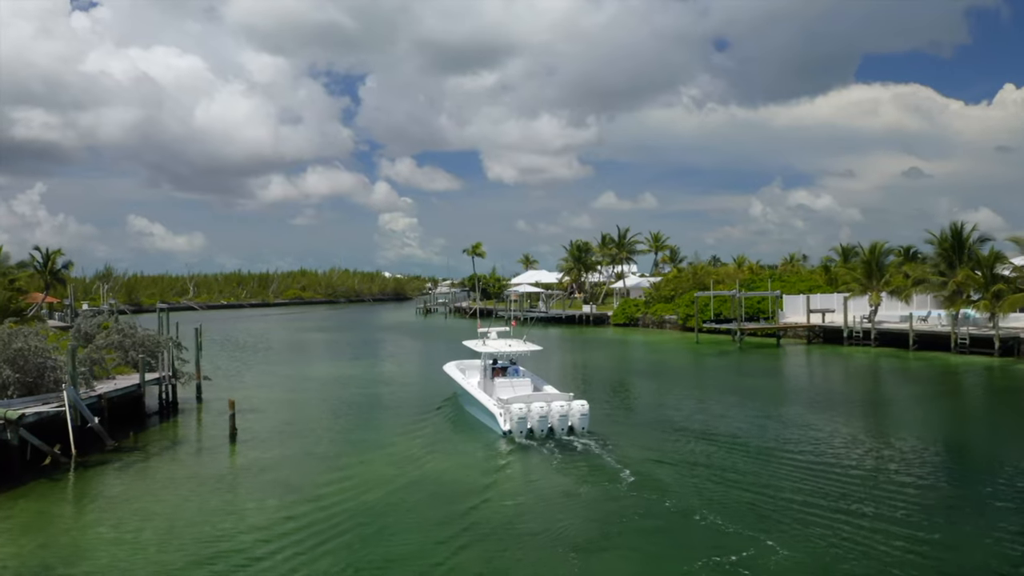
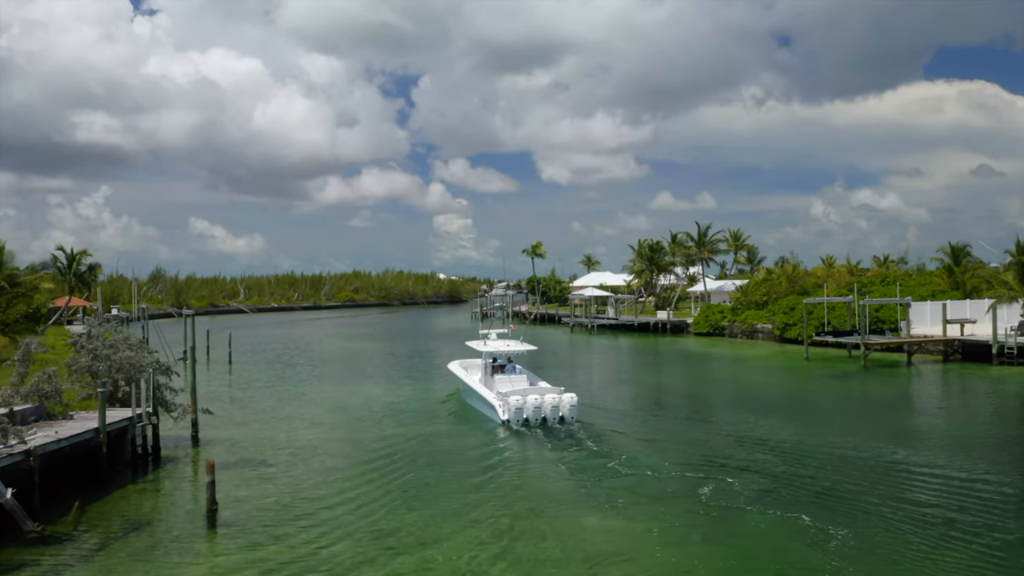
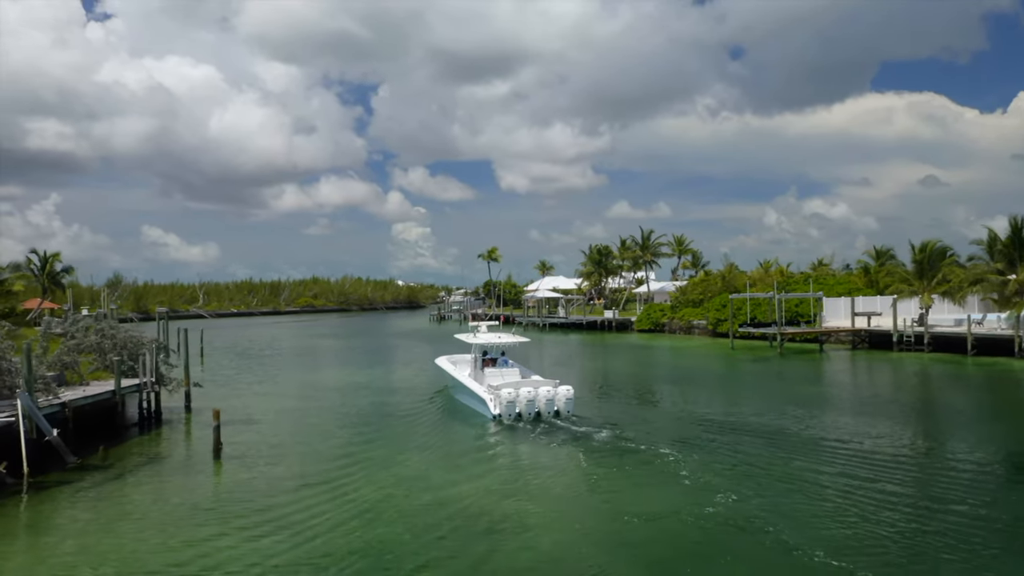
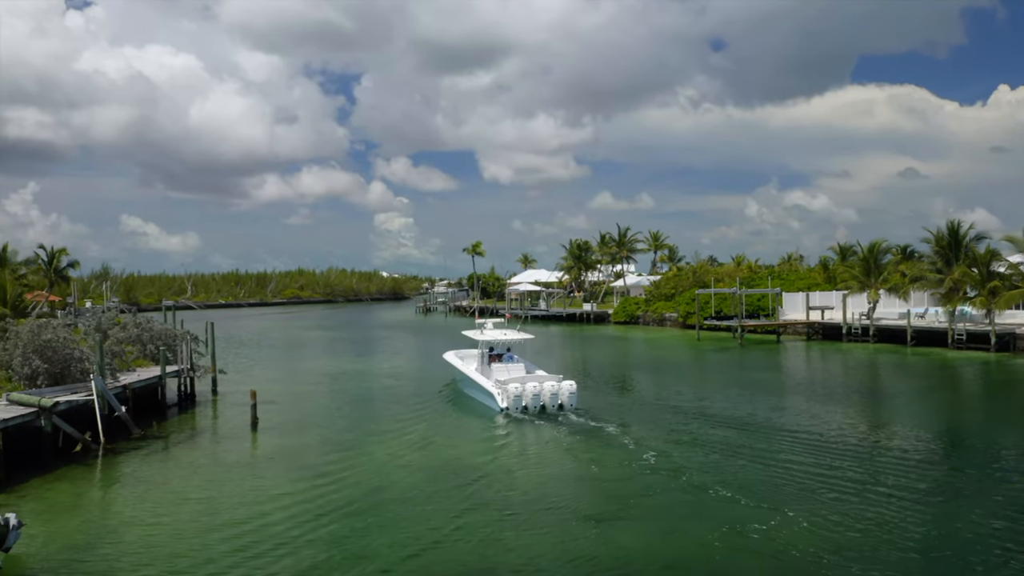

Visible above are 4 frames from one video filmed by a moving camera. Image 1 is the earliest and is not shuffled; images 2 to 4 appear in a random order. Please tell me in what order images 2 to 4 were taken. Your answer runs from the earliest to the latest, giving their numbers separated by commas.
4, 3, 2
